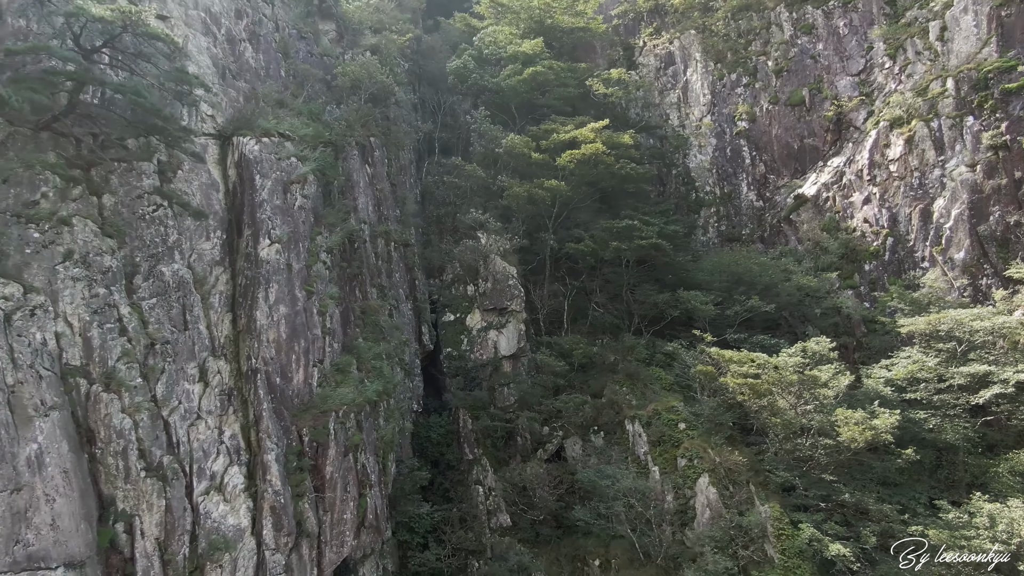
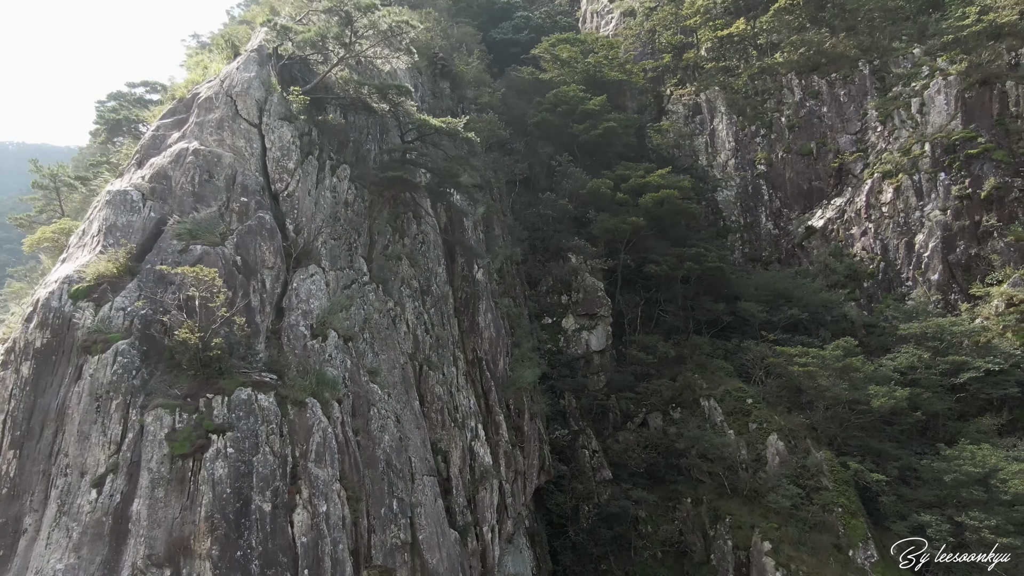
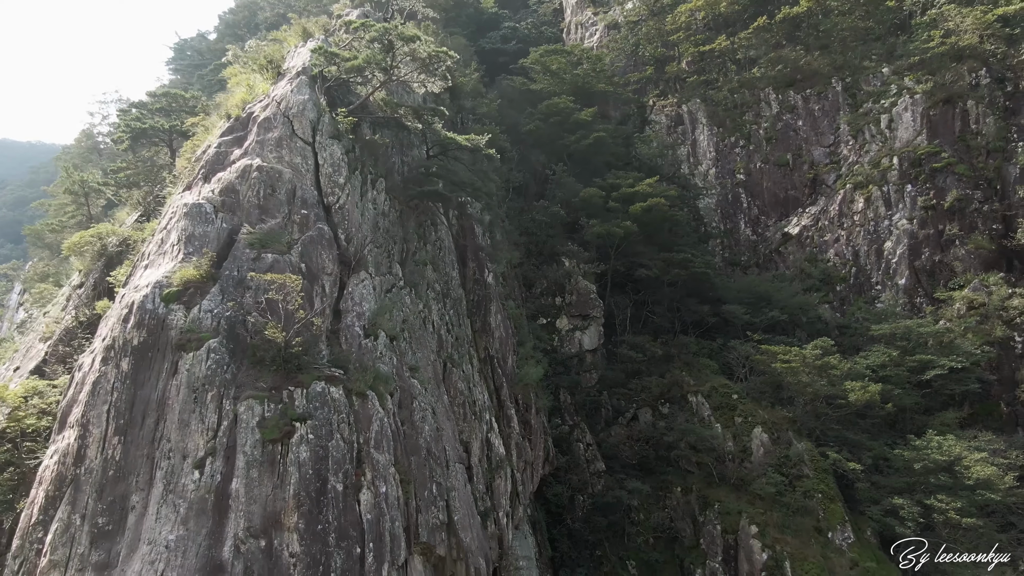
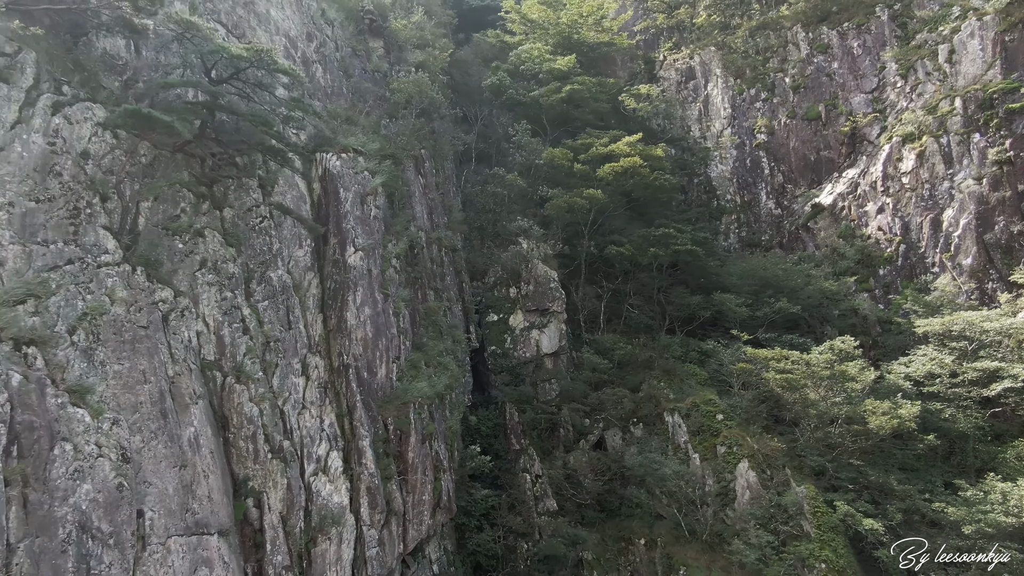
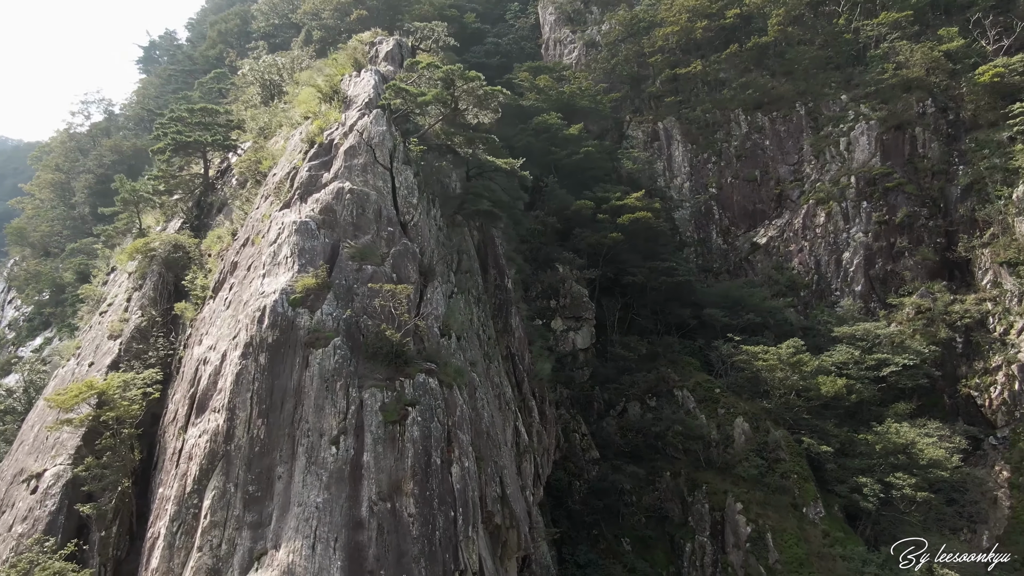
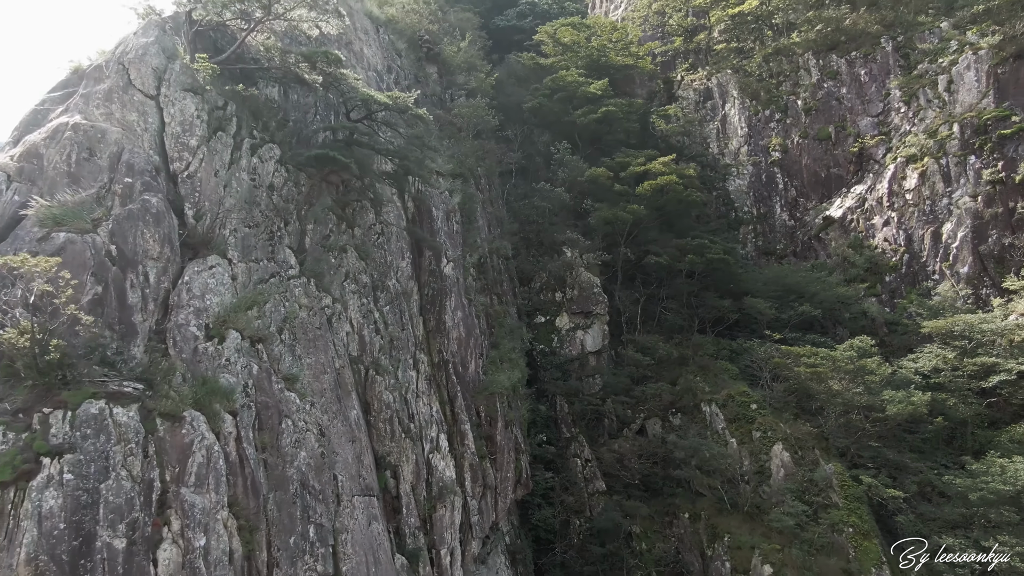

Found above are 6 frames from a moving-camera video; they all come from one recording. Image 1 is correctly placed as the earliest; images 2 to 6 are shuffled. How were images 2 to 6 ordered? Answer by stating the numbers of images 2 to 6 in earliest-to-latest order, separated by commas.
4, 6, 2, 3, 5
